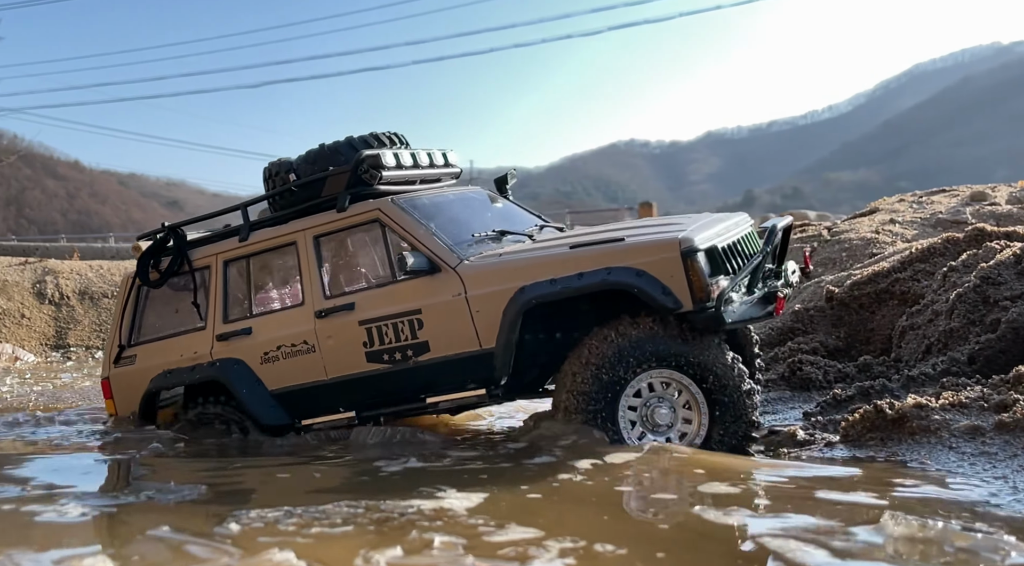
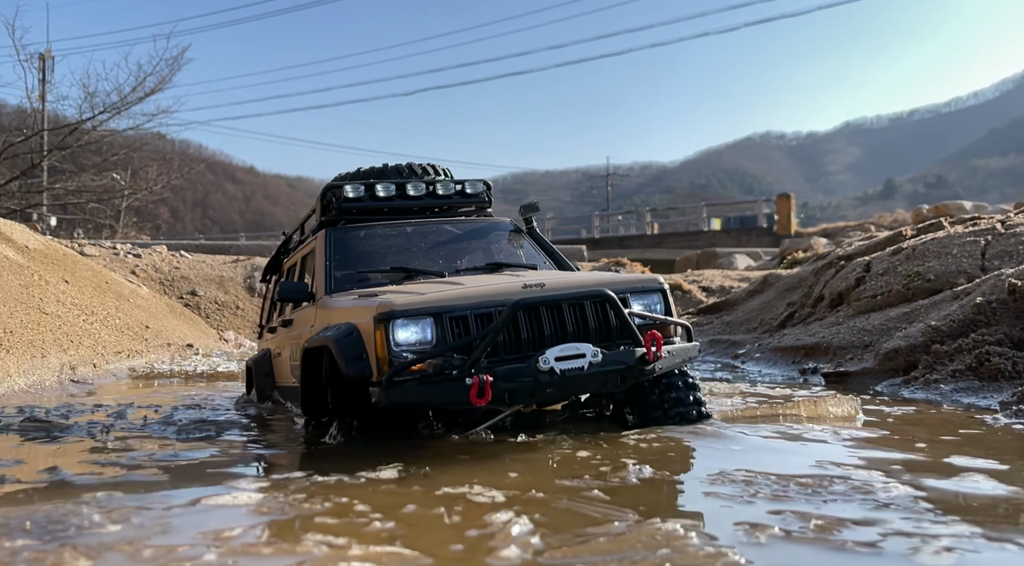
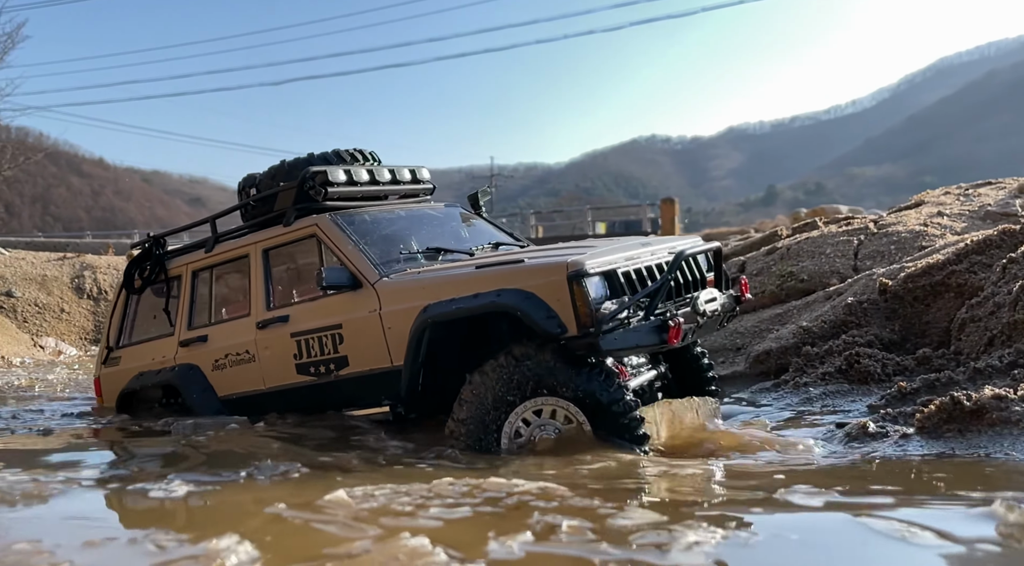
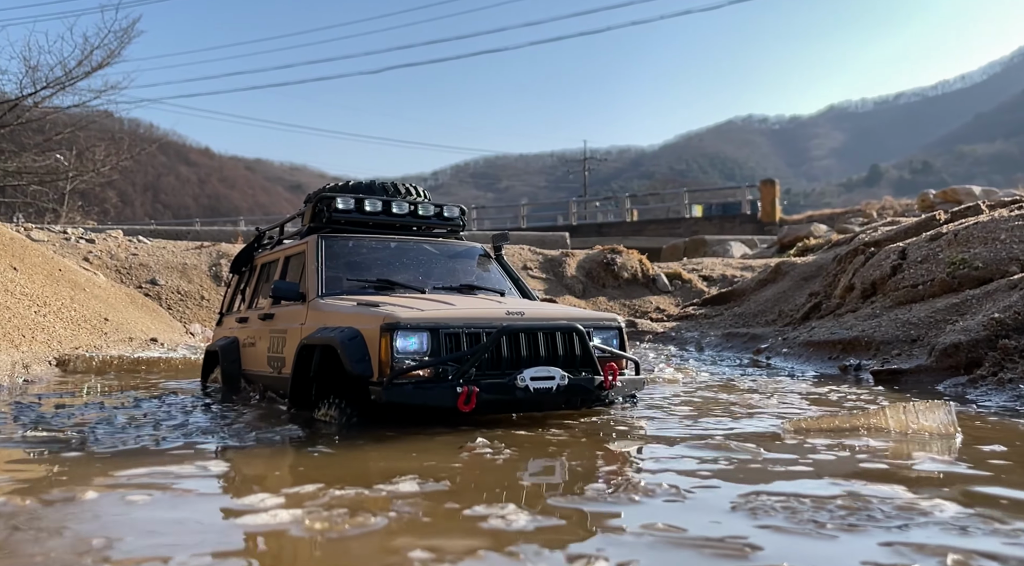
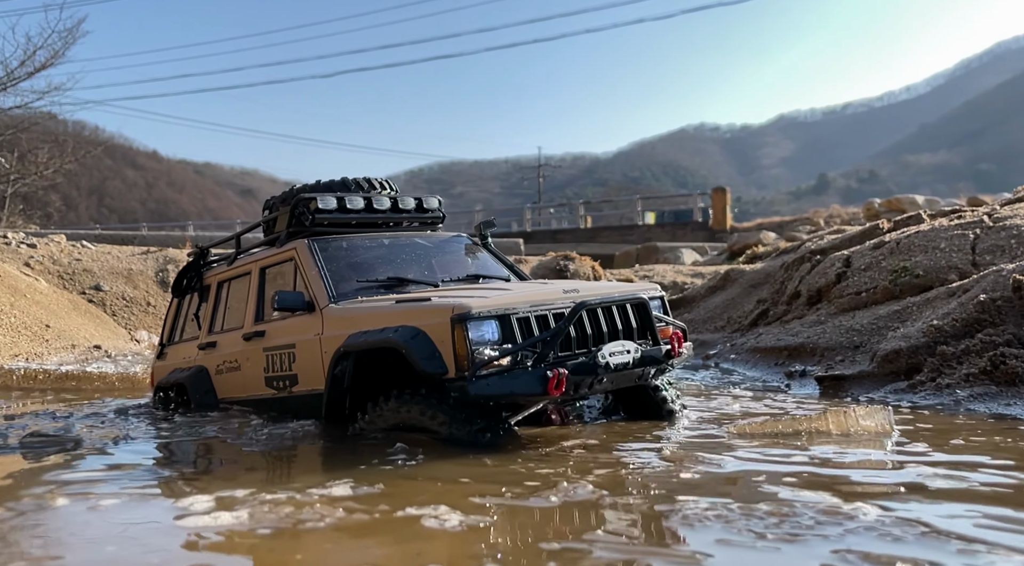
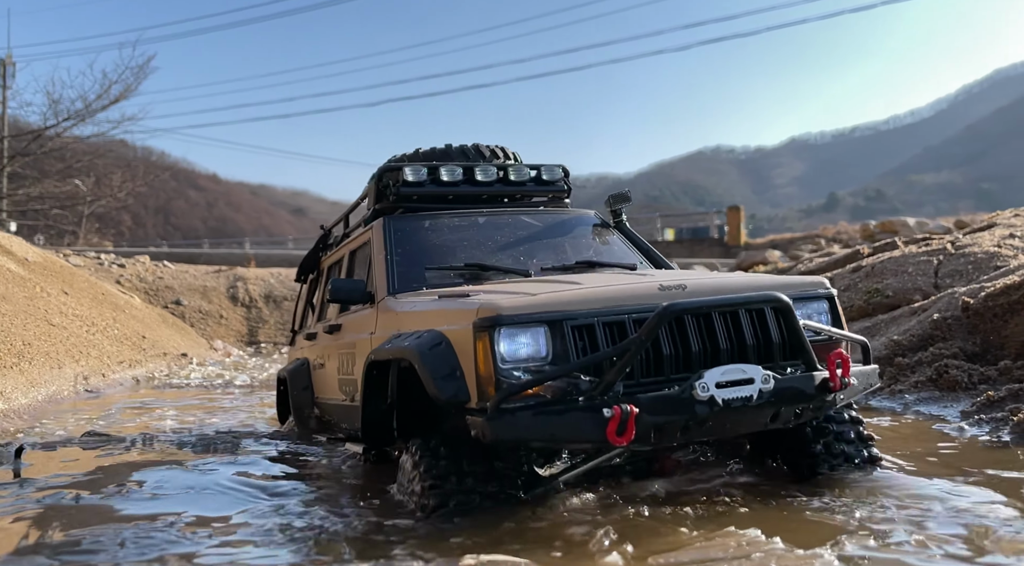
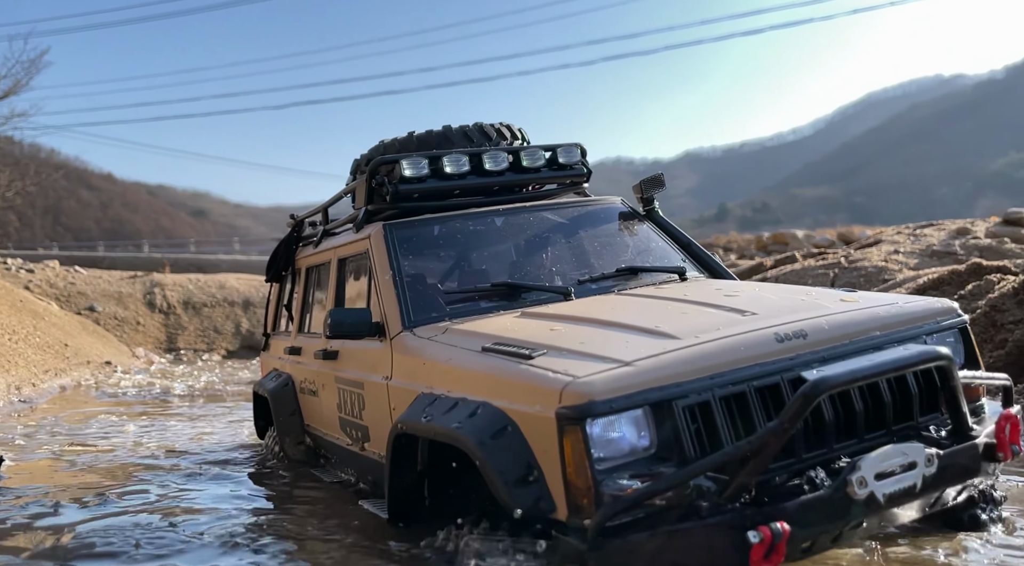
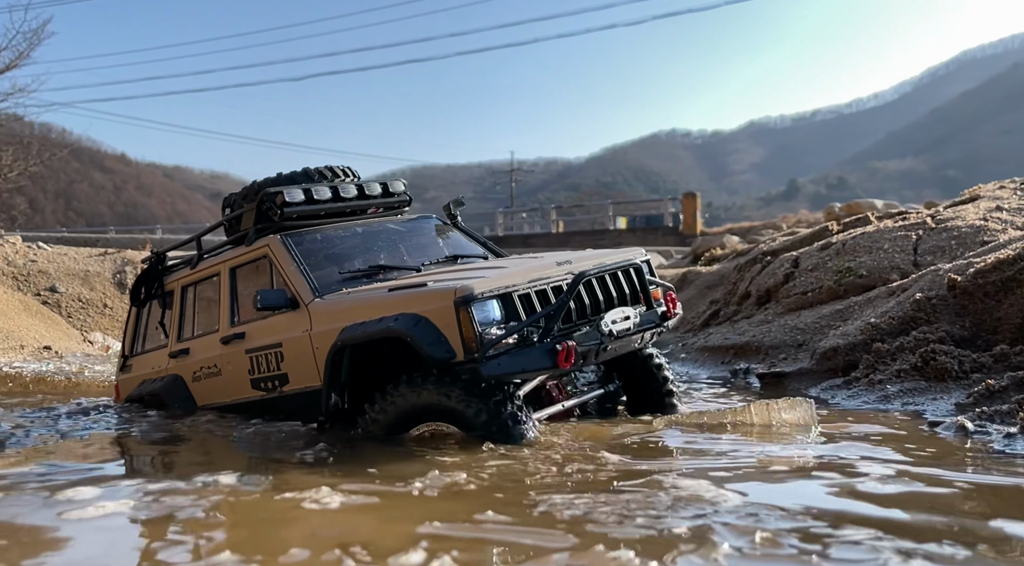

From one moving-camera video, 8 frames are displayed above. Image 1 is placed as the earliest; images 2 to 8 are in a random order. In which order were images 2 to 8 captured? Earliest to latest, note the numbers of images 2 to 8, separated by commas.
3, 8, 5, 4, 2, 6, 7
